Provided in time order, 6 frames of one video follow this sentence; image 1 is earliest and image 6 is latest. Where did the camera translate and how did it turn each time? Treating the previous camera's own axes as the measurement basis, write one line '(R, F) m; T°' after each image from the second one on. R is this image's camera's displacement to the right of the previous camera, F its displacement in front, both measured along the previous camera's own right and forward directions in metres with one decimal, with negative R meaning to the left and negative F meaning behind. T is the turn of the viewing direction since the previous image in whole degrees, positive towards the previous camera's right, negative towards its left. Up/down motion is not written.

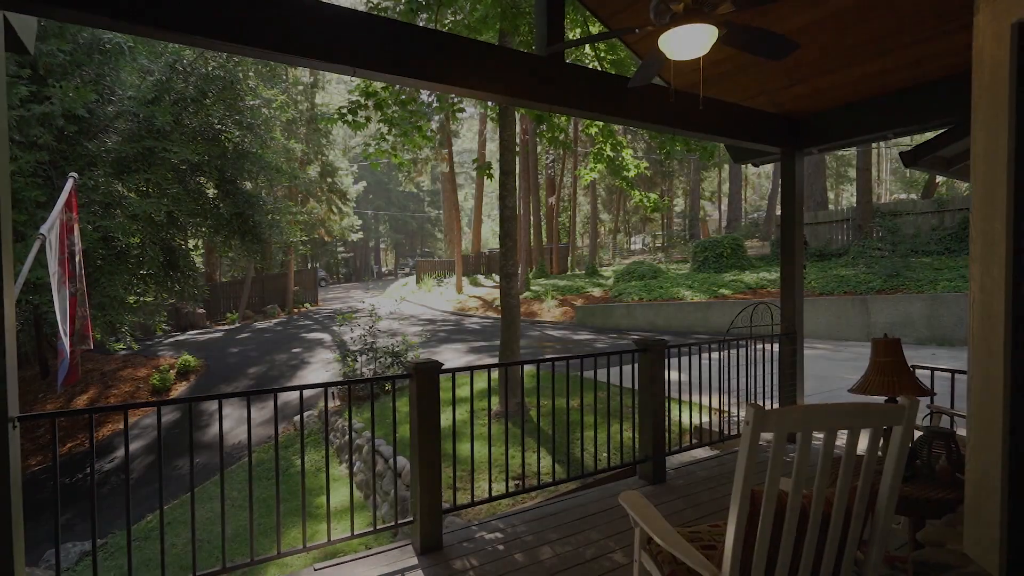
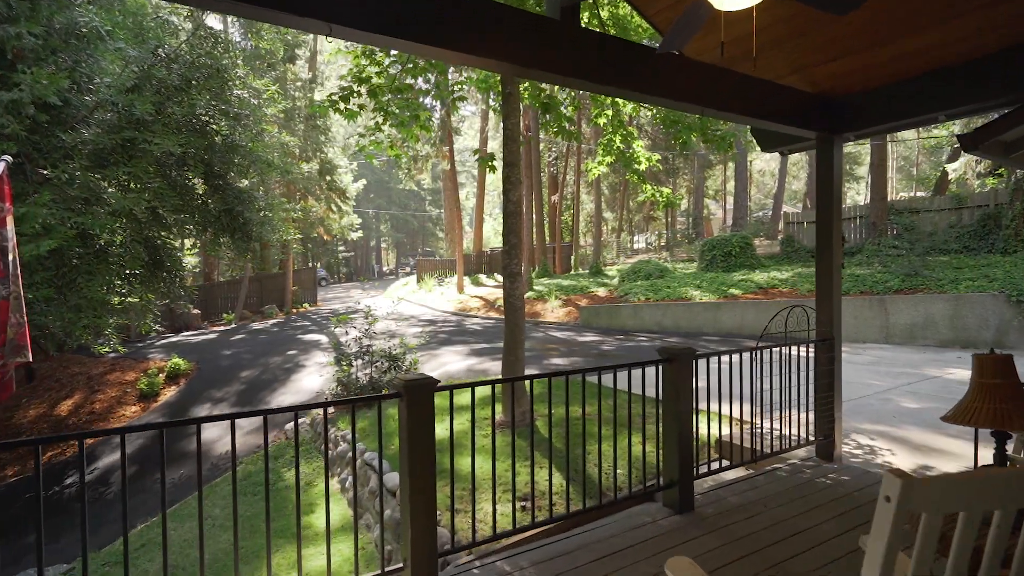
(0.0, +0.5) m; 0°
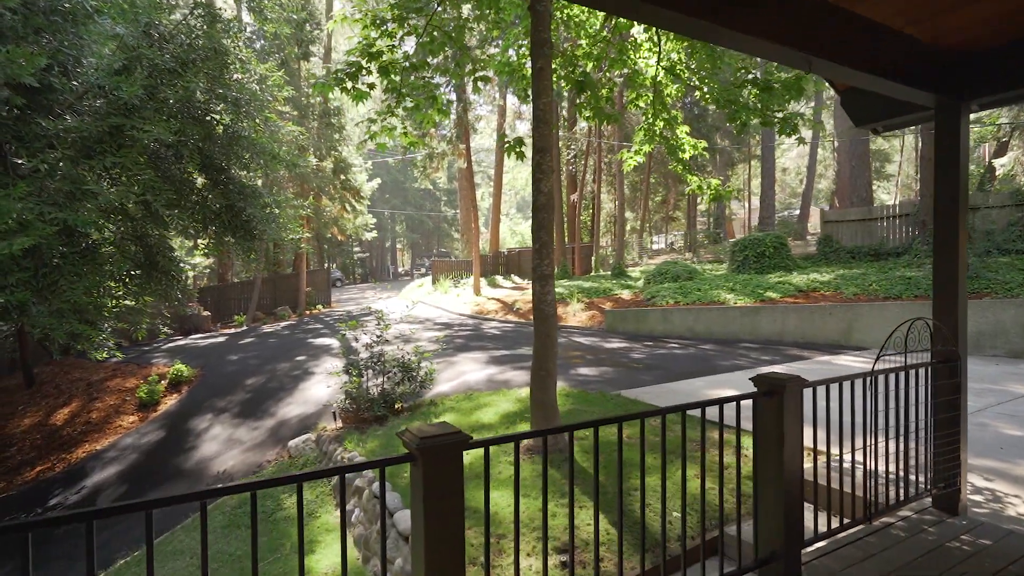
(-0.2, +0.8) m; -2°
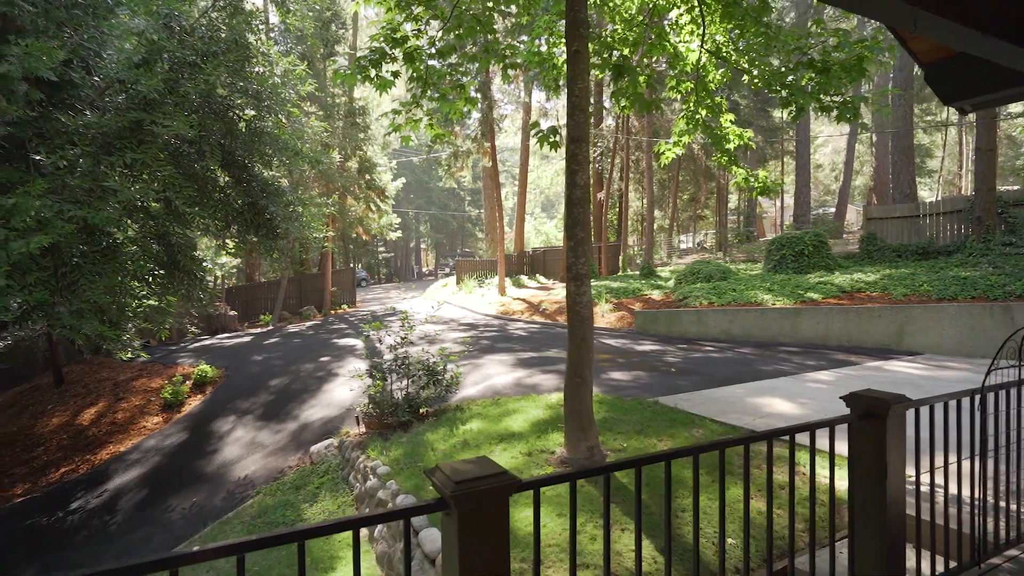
(-0.1, +0.4) m; -3°
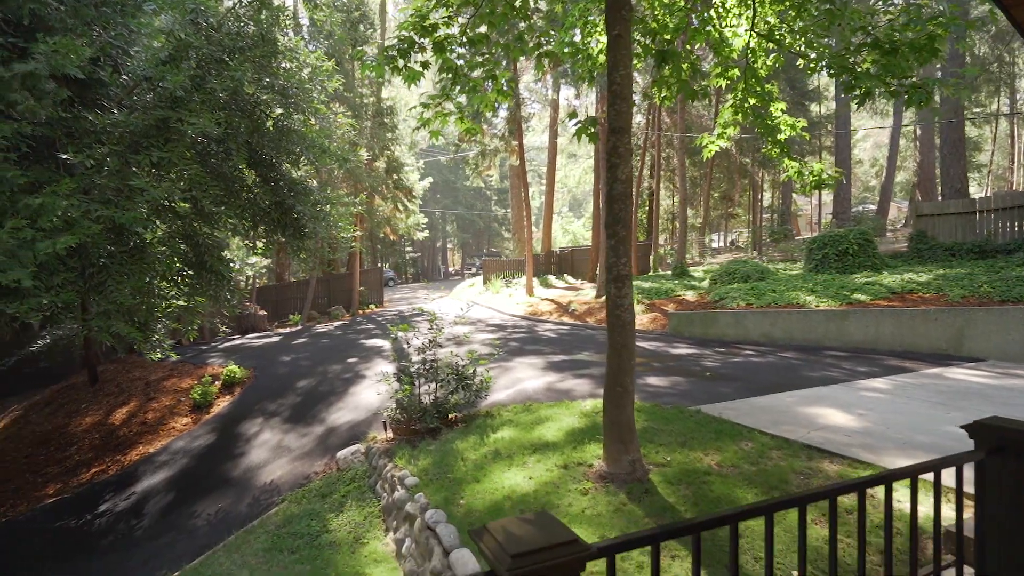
(-0.1, +0.3) m; -3°
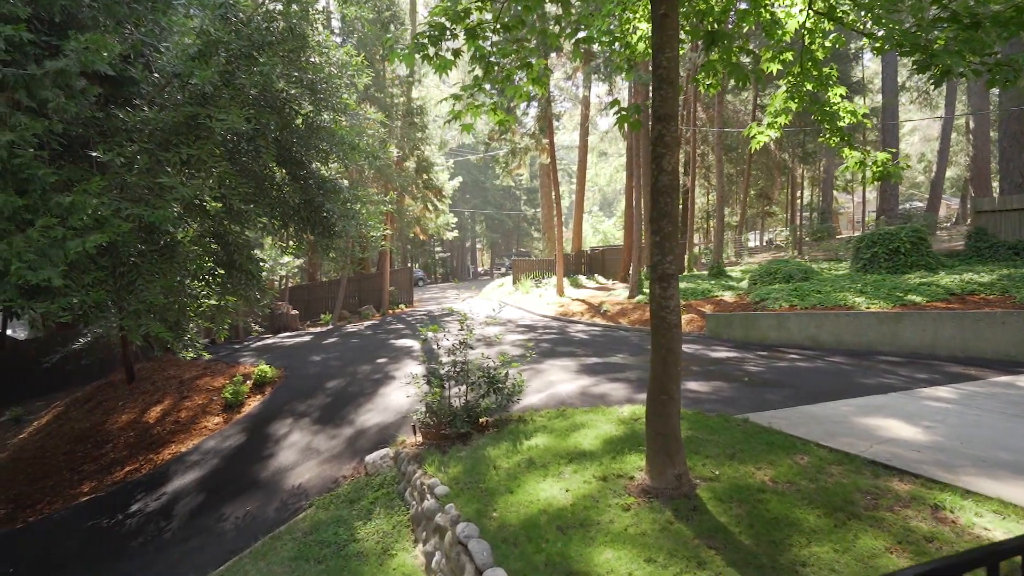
(-0.1, +0.3) m; -3°
